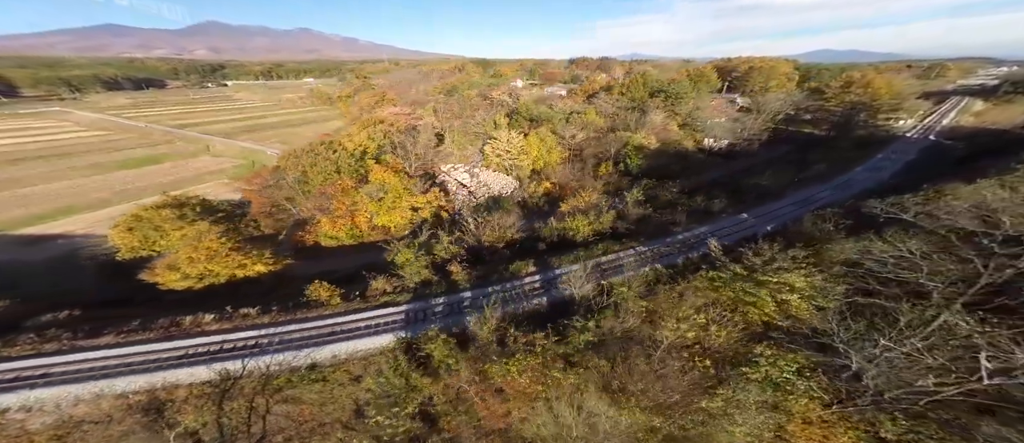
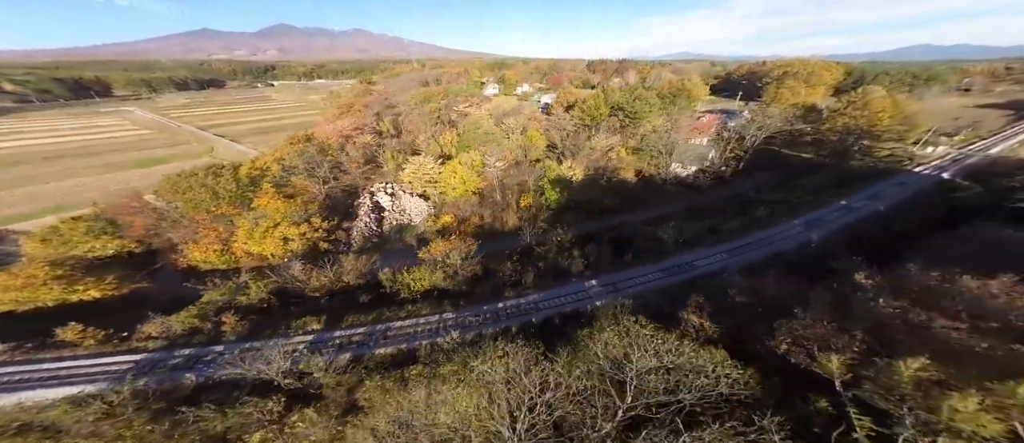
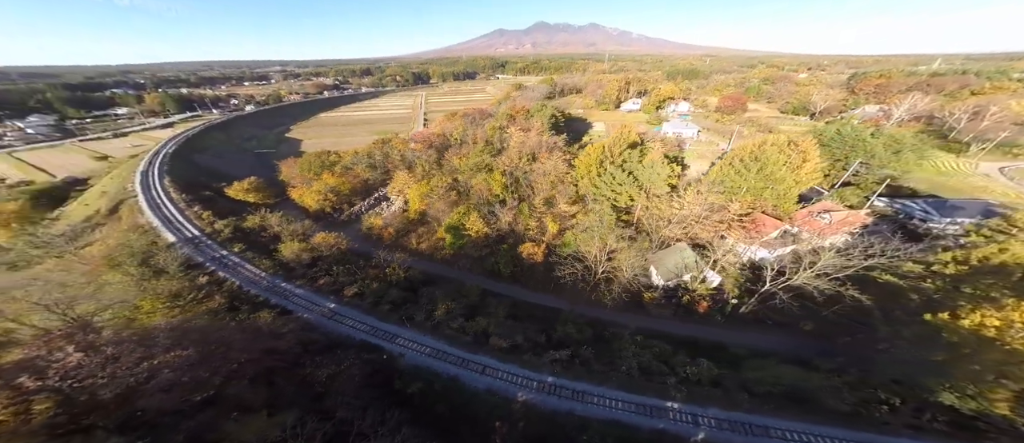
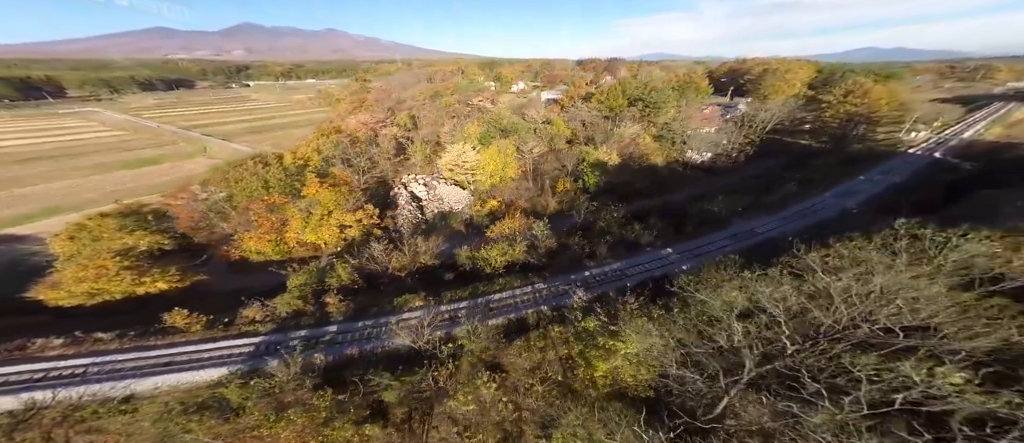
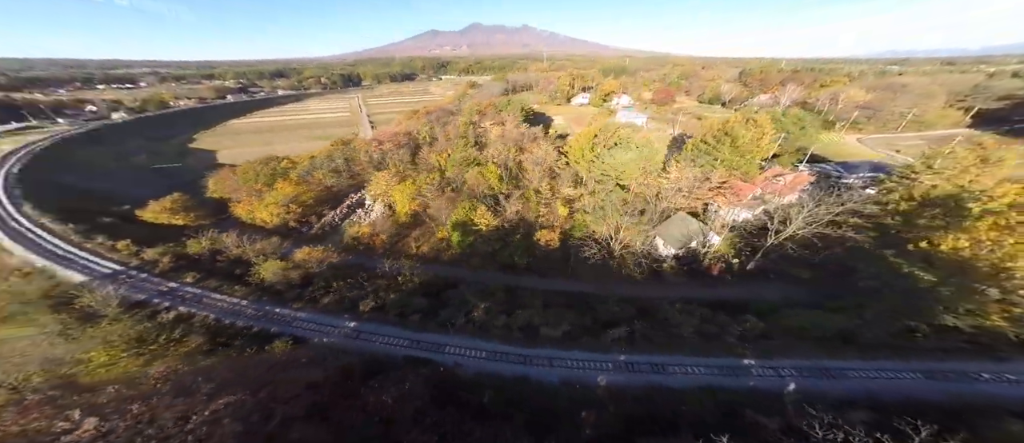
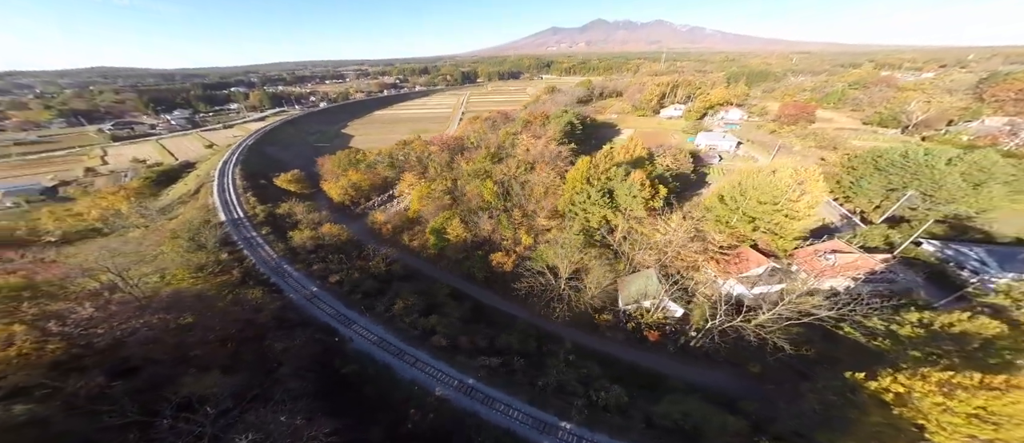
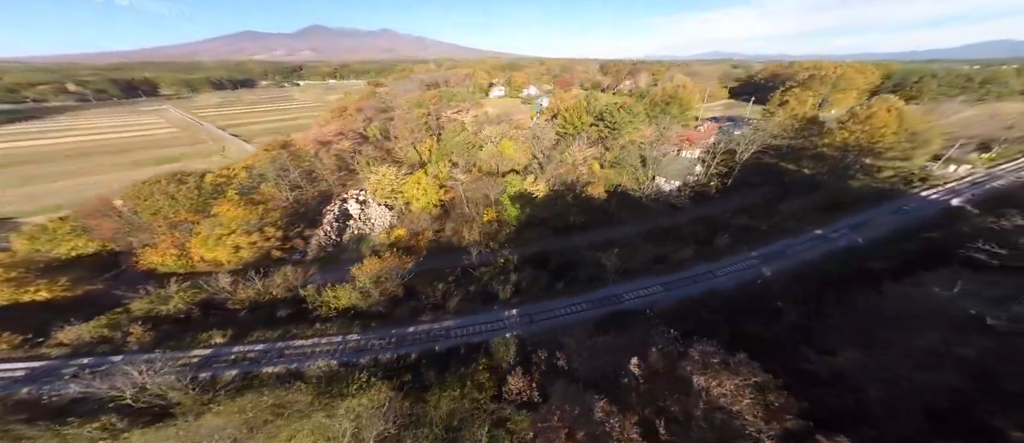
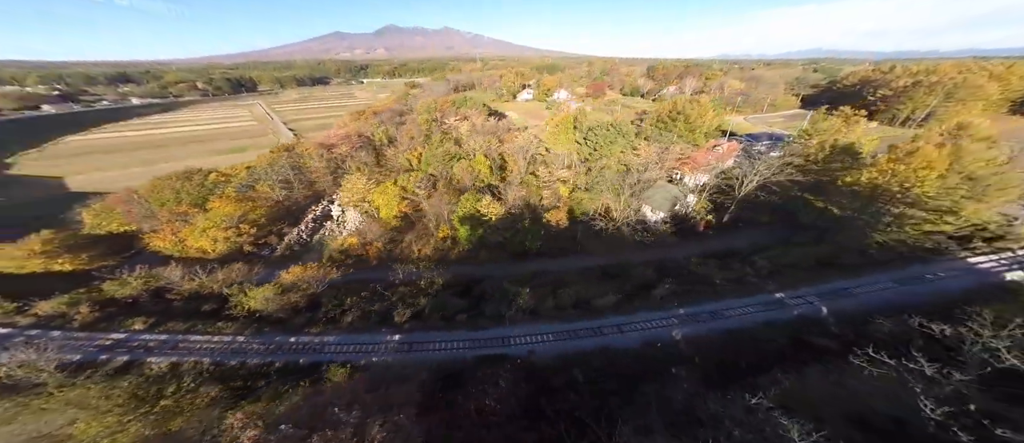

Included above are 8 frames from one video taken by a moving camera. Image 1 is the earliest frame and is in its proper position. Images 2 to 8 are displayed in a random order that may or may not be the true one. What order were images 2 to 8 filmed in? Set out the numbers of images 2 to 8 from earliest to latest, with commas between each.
4, 2, 7, 8, 5, 3, 6
